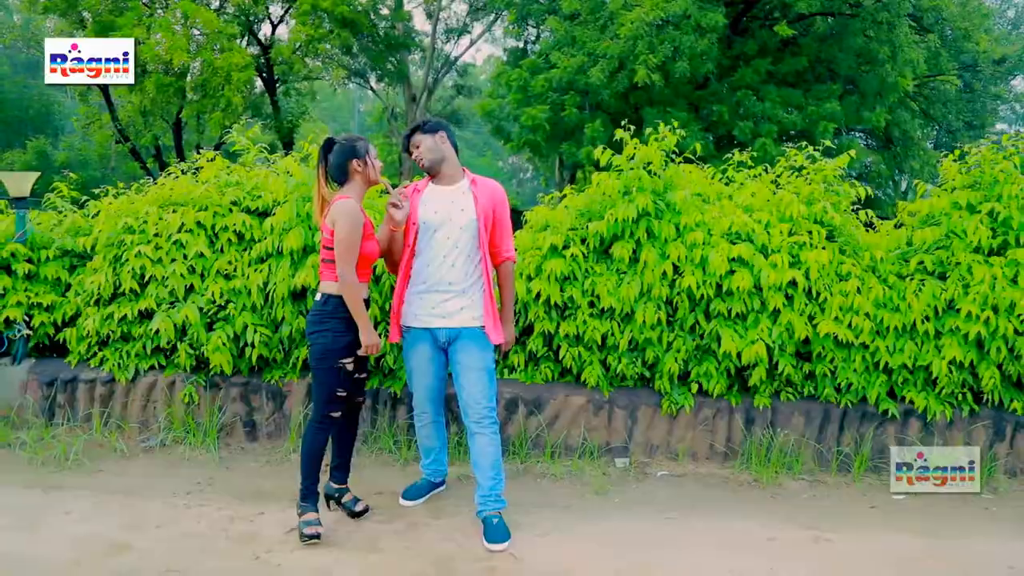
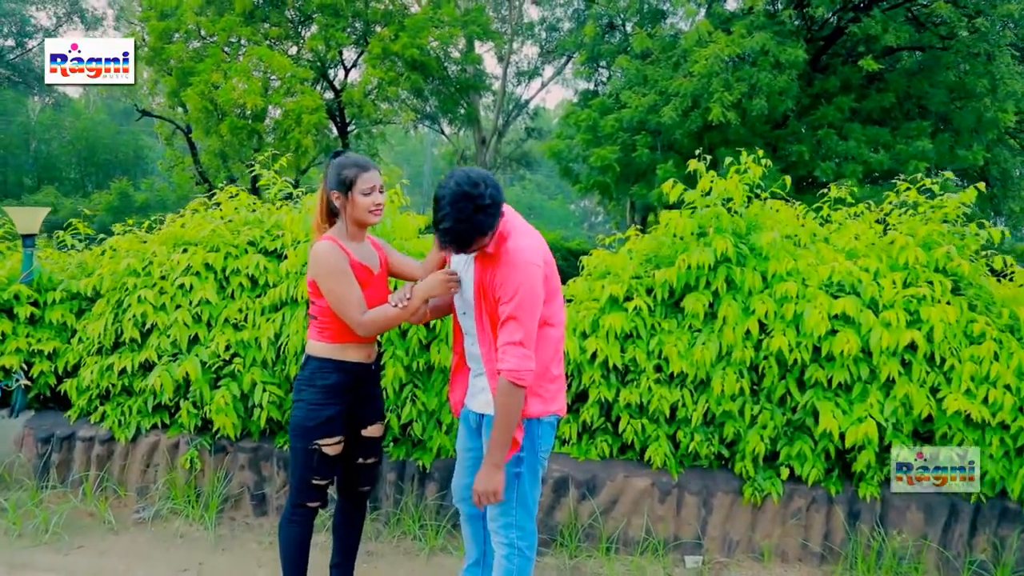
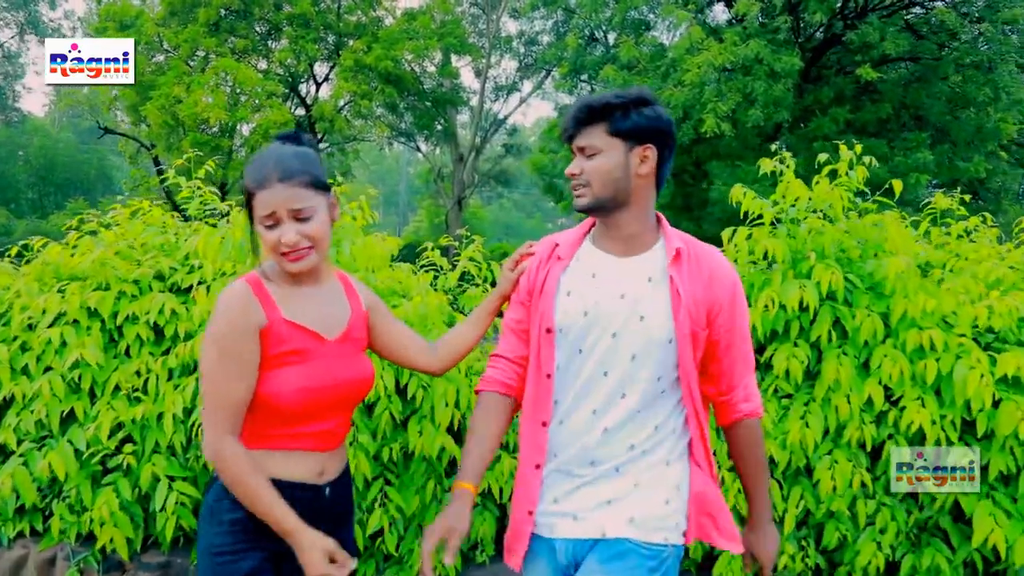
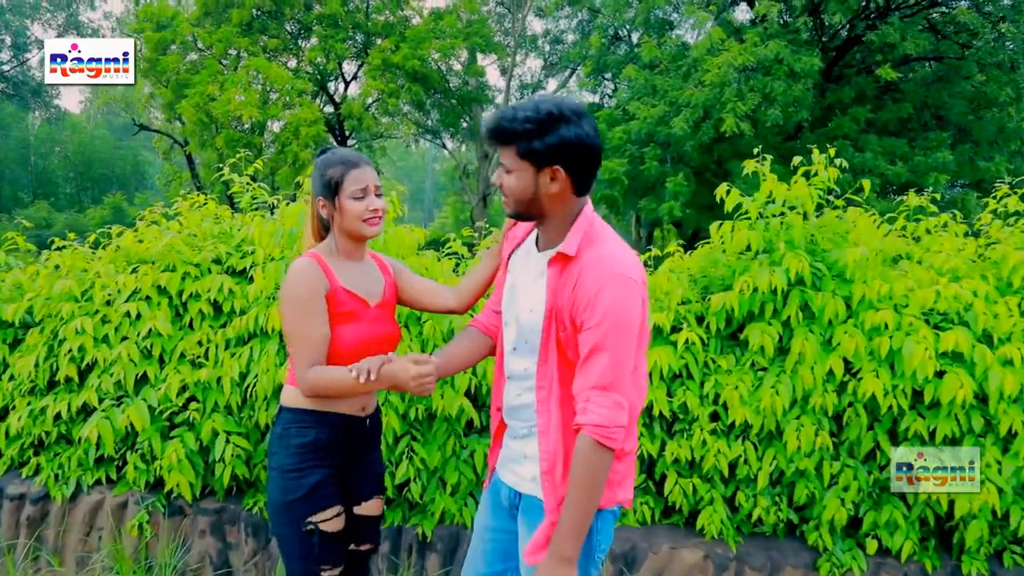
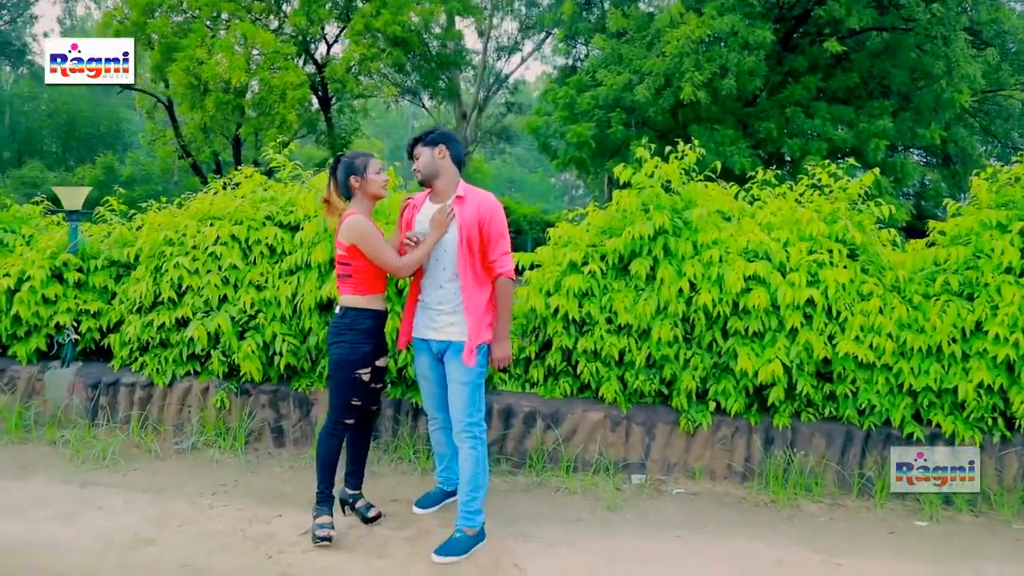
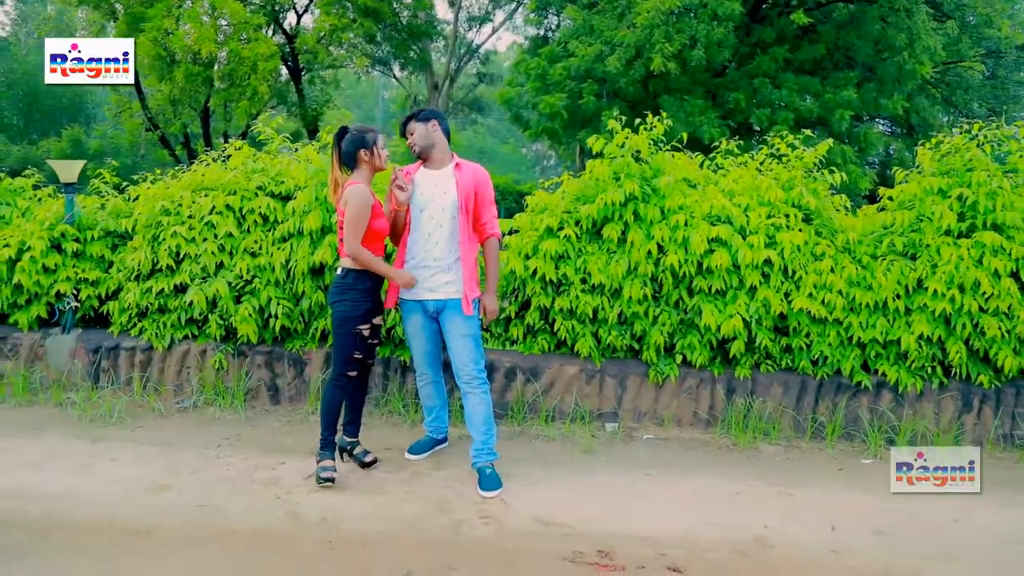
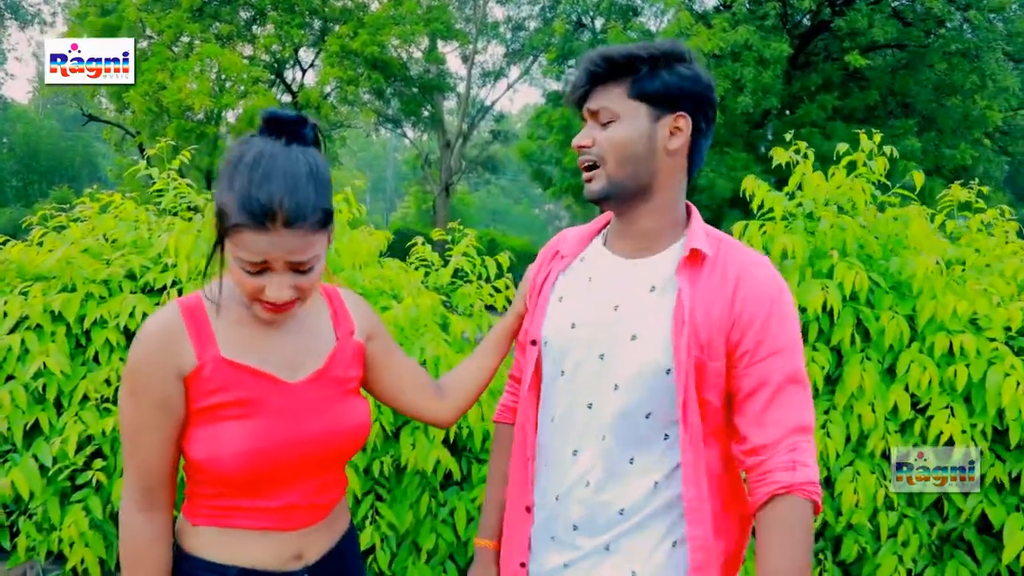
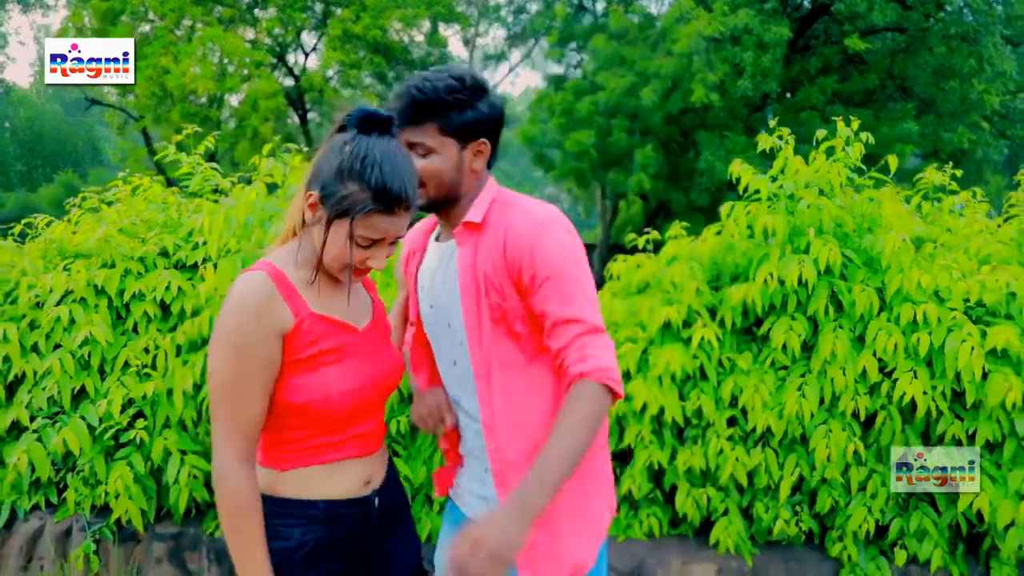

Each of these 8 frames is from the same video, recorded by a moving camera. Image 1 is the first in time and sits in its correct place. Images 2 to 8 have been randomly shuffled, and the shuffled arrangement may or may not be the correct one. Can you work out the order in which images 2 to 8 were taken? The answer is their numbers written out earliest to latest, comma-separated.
6, 5, 2, 4, 3, 7, 8
